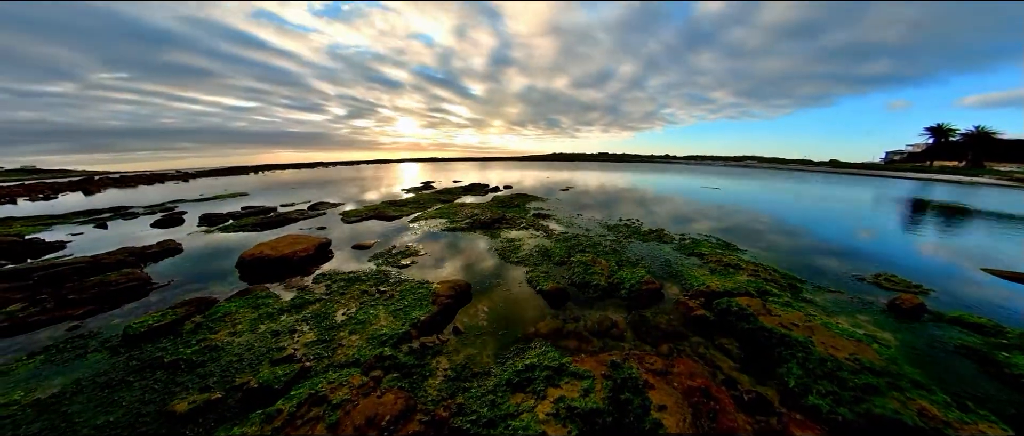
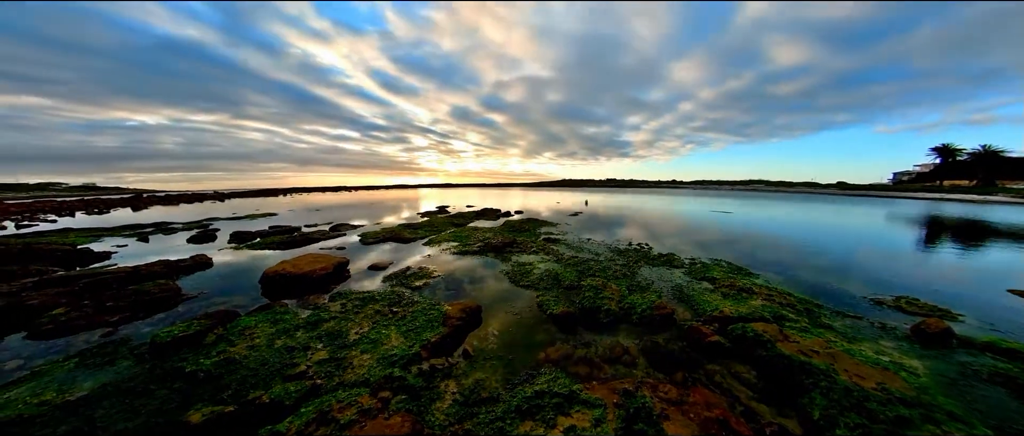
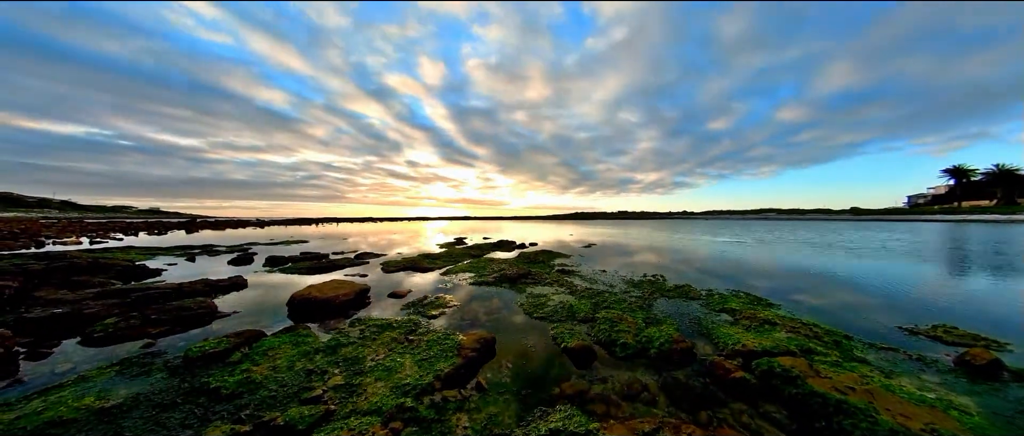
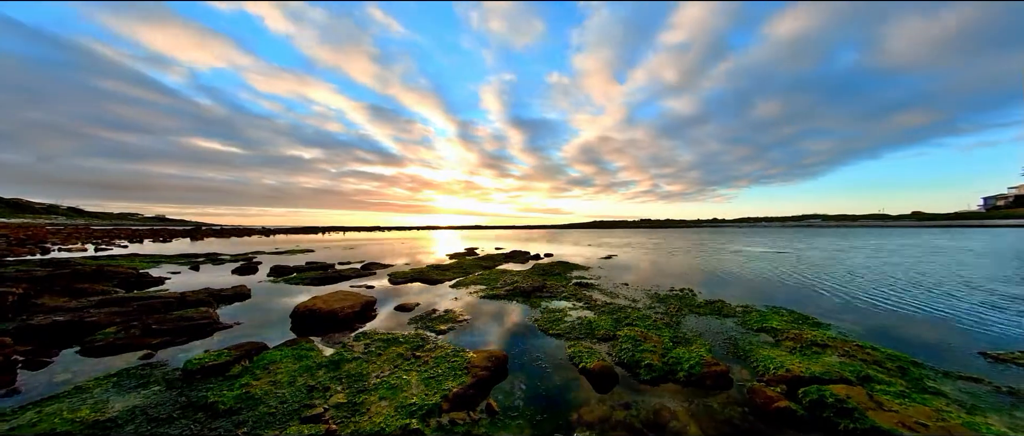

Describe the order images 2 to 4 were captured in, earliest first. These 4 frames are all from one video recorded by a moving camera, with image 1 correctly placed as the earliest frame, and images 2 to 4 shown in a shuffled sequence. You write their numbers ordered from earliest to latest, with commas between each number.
2, 3, 4
